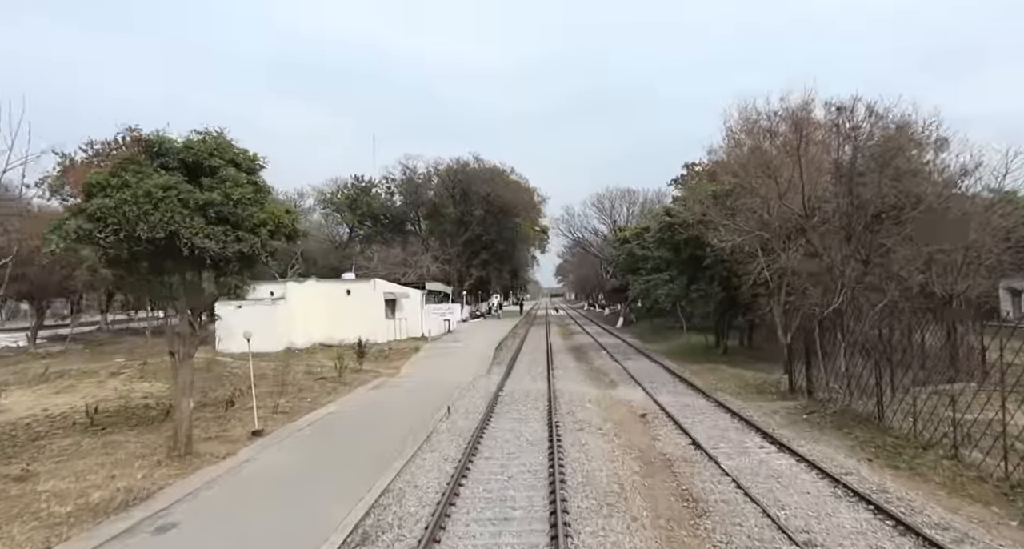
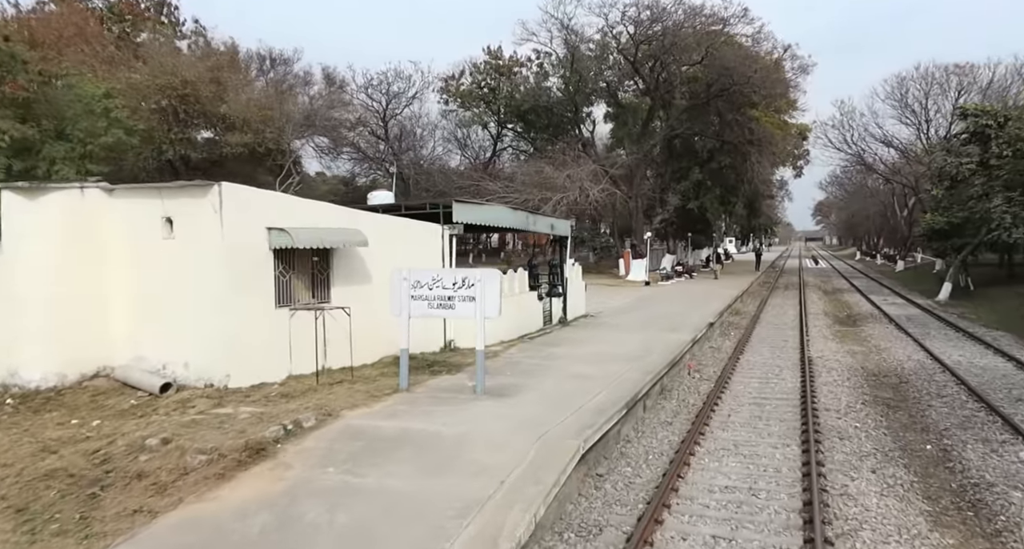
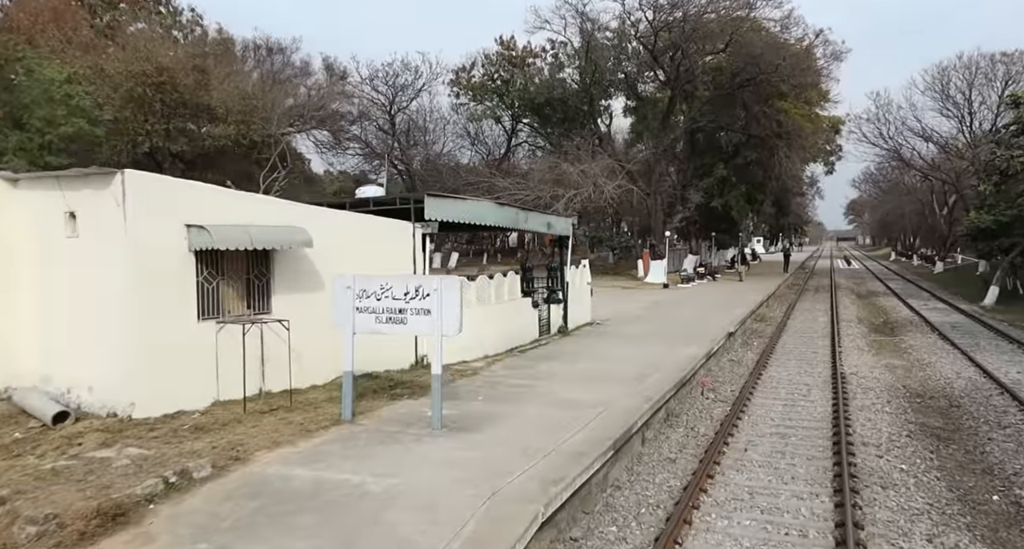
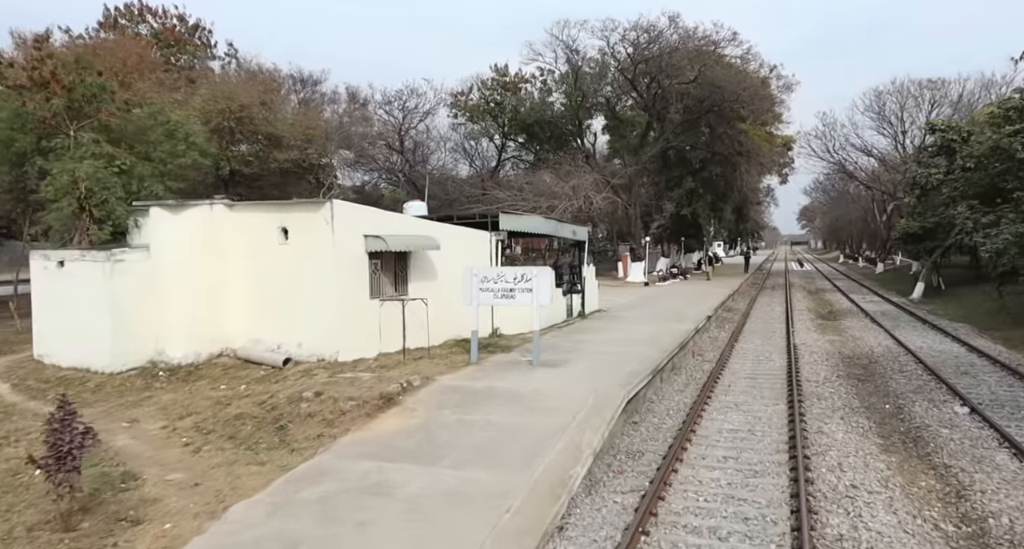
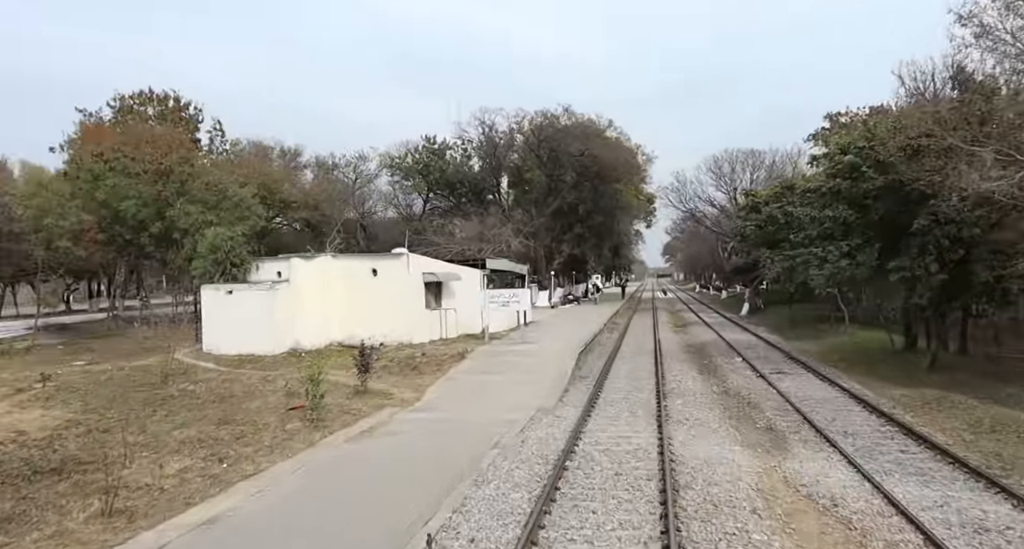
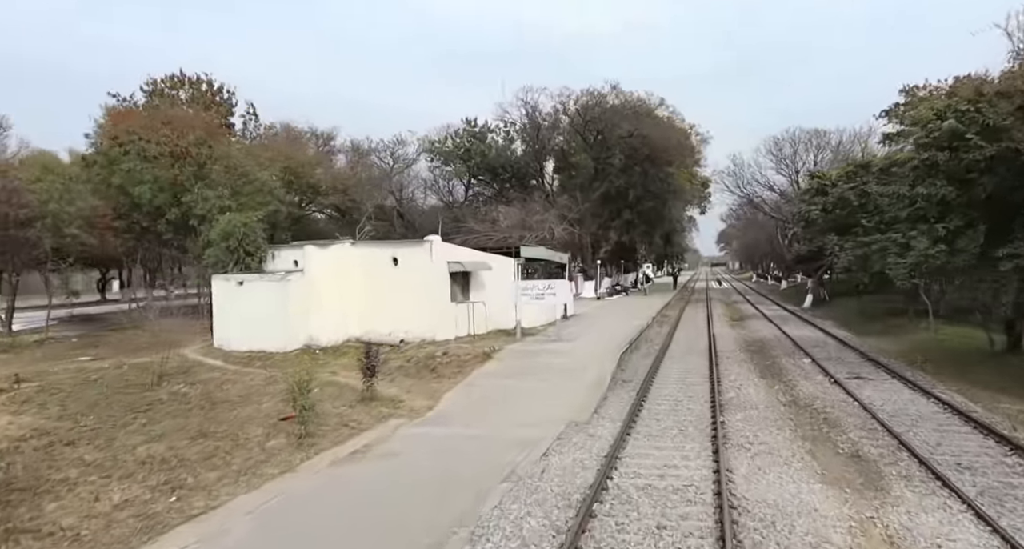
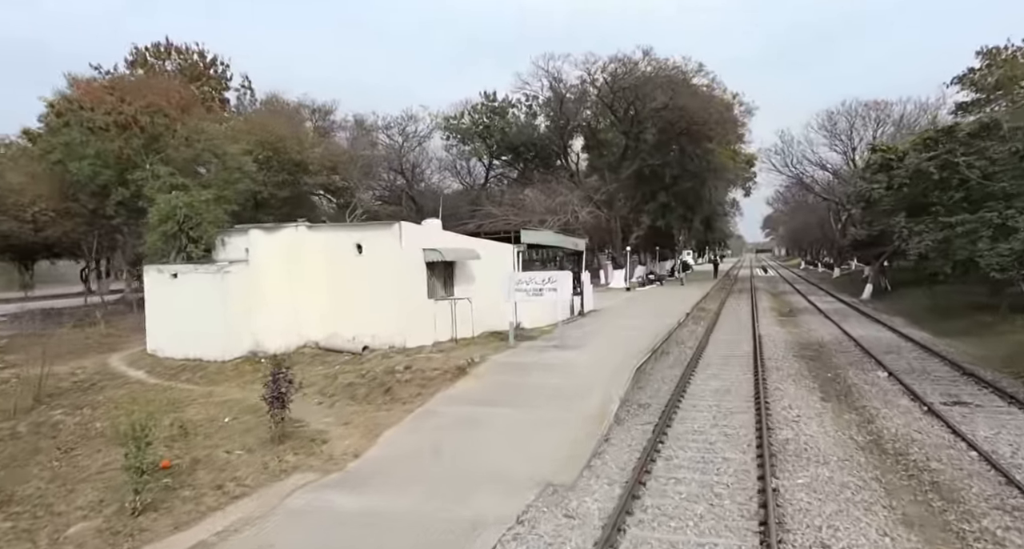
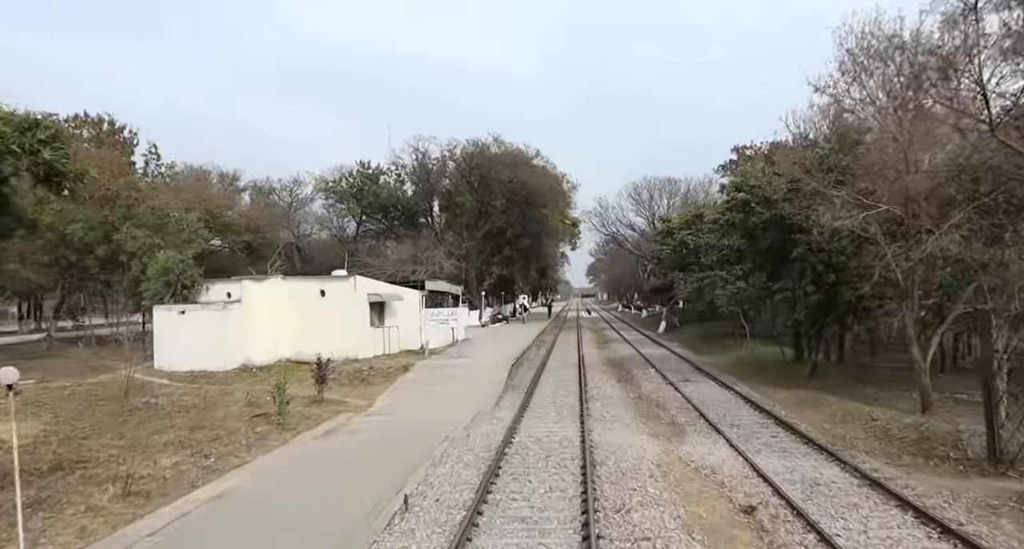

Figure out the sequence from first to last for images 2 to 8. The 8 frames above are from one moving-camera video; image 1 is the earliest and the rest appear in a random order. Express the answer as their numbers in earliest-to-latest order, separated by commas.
8, 5, 6, 7, 4, 2, 3
